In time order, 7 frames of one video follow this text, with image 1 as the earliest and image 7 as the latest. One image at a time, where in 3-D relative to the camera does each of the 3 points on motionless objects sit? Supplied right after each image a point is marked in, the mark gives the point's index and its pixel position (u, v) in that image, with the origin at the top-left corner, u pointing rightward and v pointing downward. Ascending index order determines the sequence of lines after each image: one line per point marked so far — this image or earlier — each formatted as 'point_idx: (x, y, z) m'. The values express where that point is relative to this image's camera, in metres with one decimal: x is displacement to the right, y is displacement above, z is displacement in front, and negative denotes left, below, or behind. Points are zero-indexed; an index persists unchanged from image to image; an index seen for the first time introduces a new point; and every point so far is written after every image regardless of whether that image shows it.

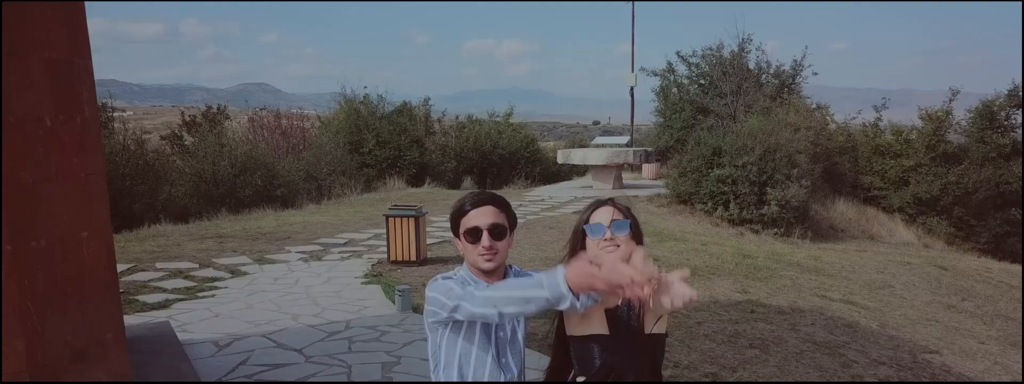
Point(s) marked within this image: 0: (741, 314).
0: (+2.4, -1.3, +4.6) m
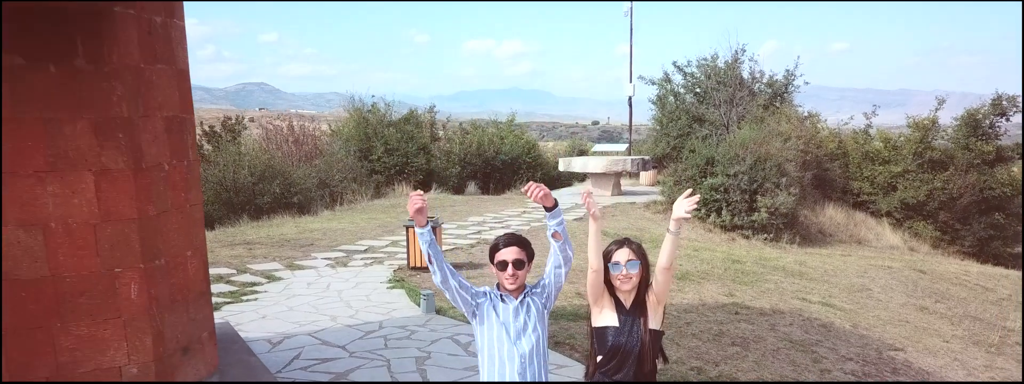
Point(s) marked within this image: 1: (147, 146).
0: (+2.5, -1.4, +5.1) m
1: (-2.0, +0.3, +2.4) m
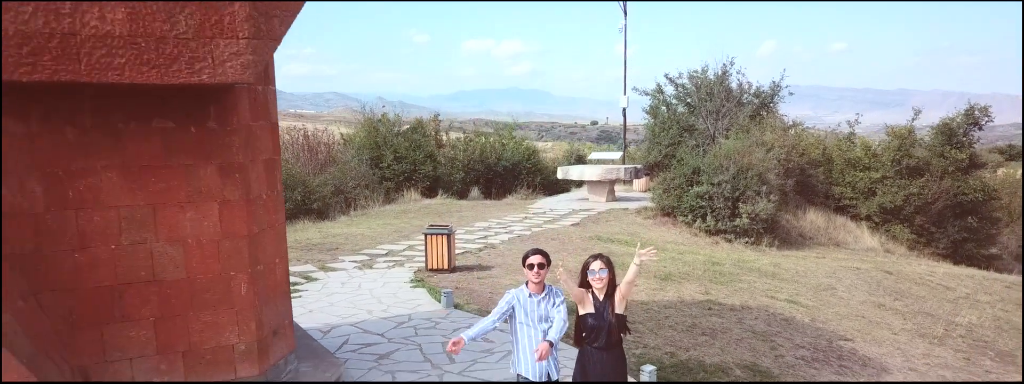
0: (+2.6, -1.6, +6.0) m
1: (-1.9, +0.1, +3.2) m
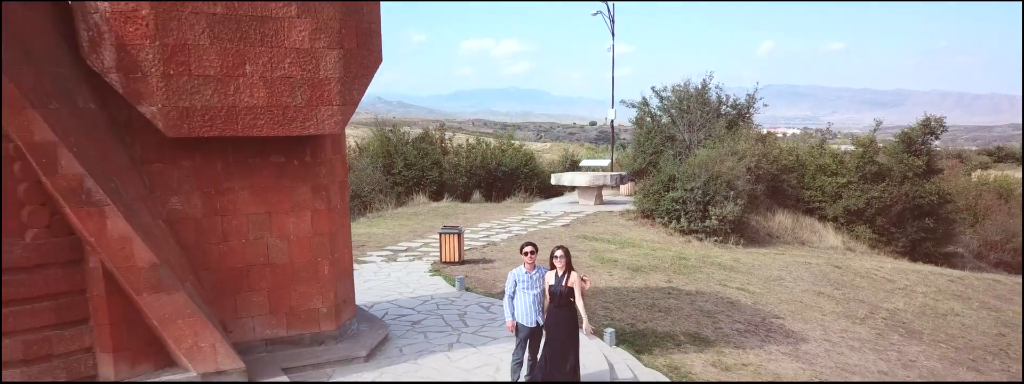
0: (+2.6, -1.7, +7.4) m
1: (-1.9, 0.0, +4.7) m
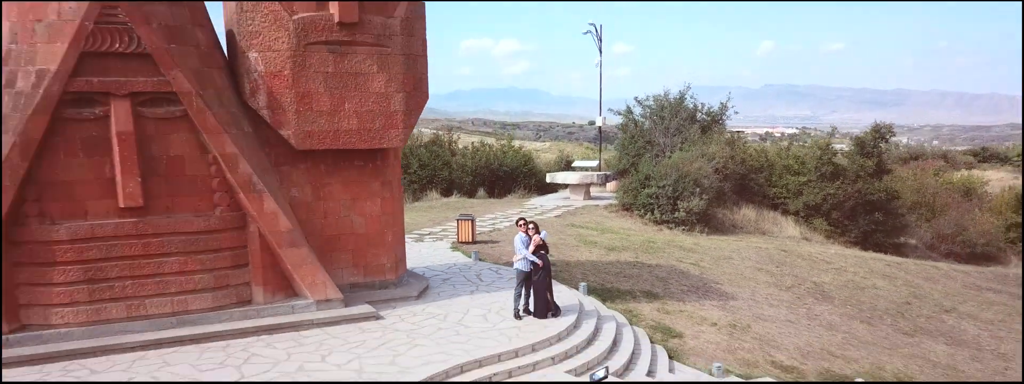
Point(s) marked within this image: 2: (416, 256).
0: (+2.6, -1.6, +9.7) m
1: (-1.9, +0.1, +6.9) m
2: (-2.0, -1.4, +9.1) m
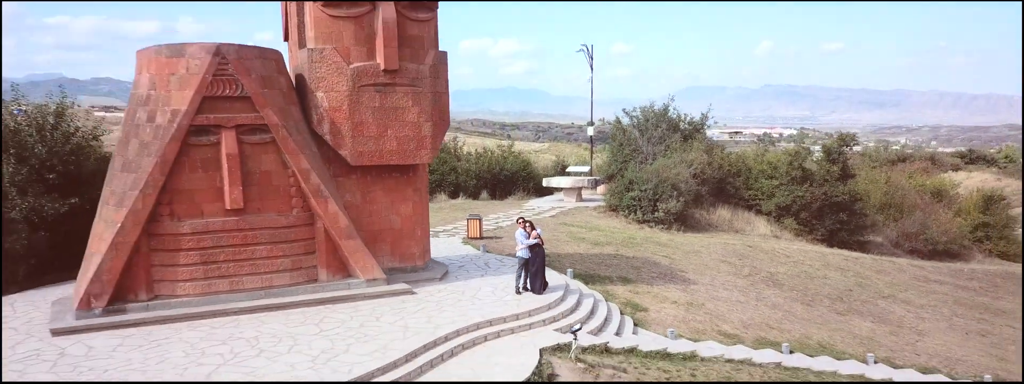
0: (+2.6, -1.7, +11.7) m
1: (-1.8, 0.0, +8.9) m
2: (-2.0, -1.5, +11.1) m
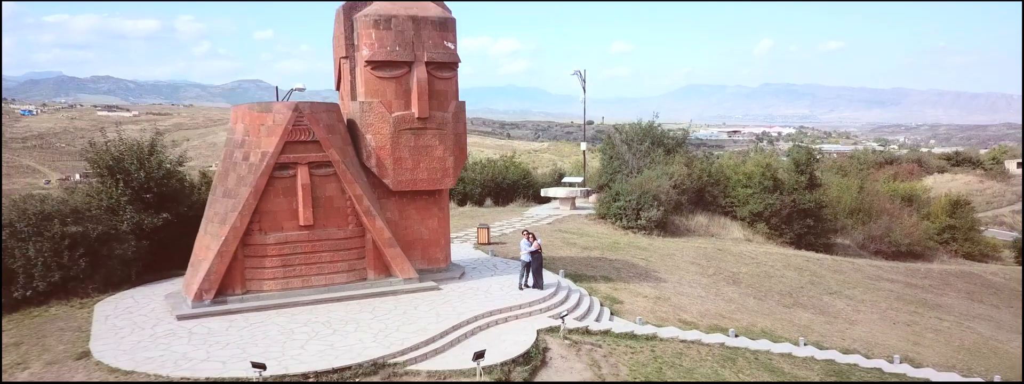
0: (+2.7, -2.2, +14.1) m
1: (-1.7, -0.5, +11.3) m
2: (-1.9, -1.9, +13.5) m
